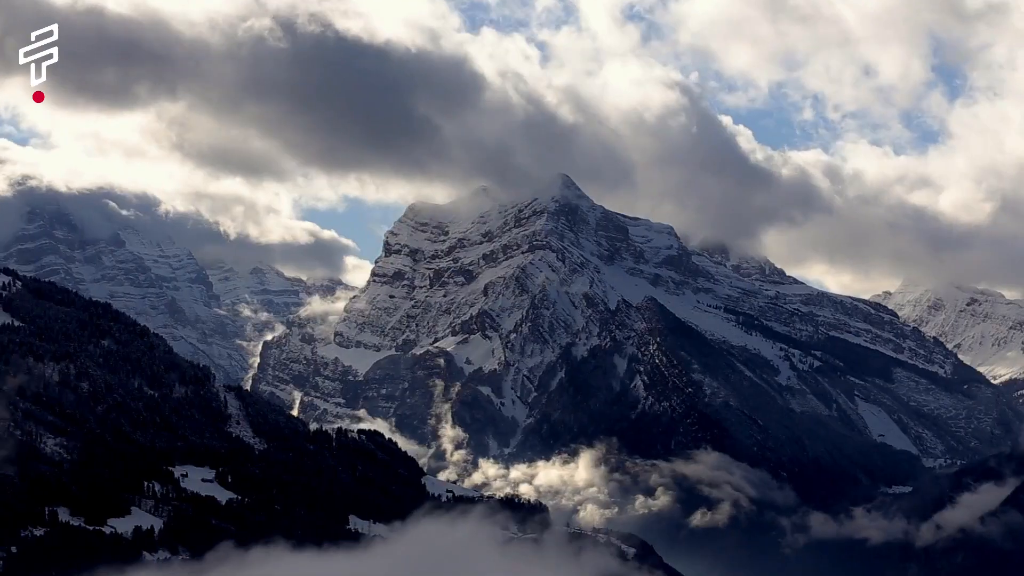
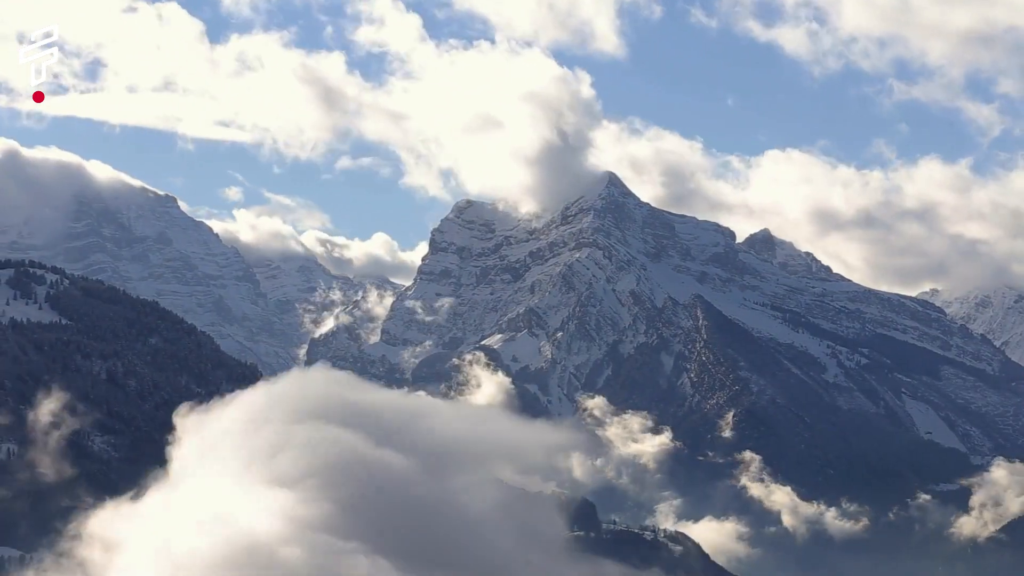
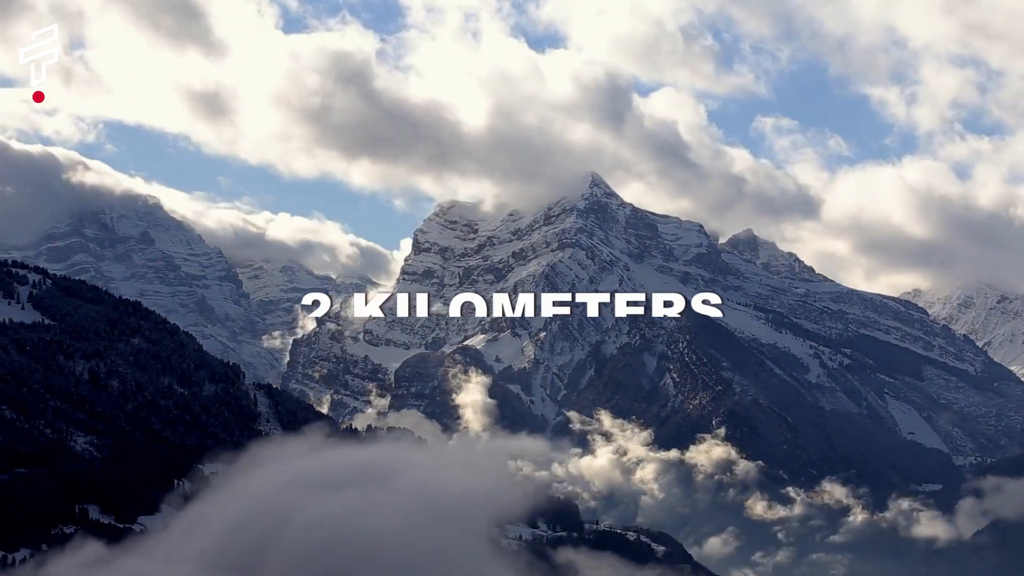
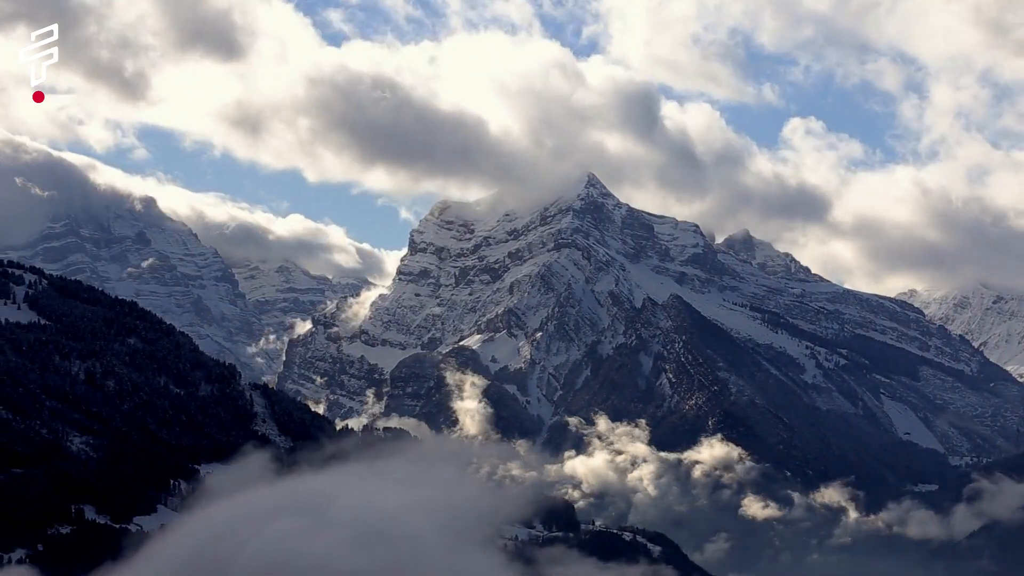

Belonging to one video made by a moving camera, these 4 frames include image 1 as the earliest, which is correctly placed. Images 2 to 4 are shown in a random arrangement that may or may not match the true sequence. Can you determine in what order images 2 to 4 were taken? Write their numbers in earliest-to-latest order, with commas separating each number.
4, 3, 2
